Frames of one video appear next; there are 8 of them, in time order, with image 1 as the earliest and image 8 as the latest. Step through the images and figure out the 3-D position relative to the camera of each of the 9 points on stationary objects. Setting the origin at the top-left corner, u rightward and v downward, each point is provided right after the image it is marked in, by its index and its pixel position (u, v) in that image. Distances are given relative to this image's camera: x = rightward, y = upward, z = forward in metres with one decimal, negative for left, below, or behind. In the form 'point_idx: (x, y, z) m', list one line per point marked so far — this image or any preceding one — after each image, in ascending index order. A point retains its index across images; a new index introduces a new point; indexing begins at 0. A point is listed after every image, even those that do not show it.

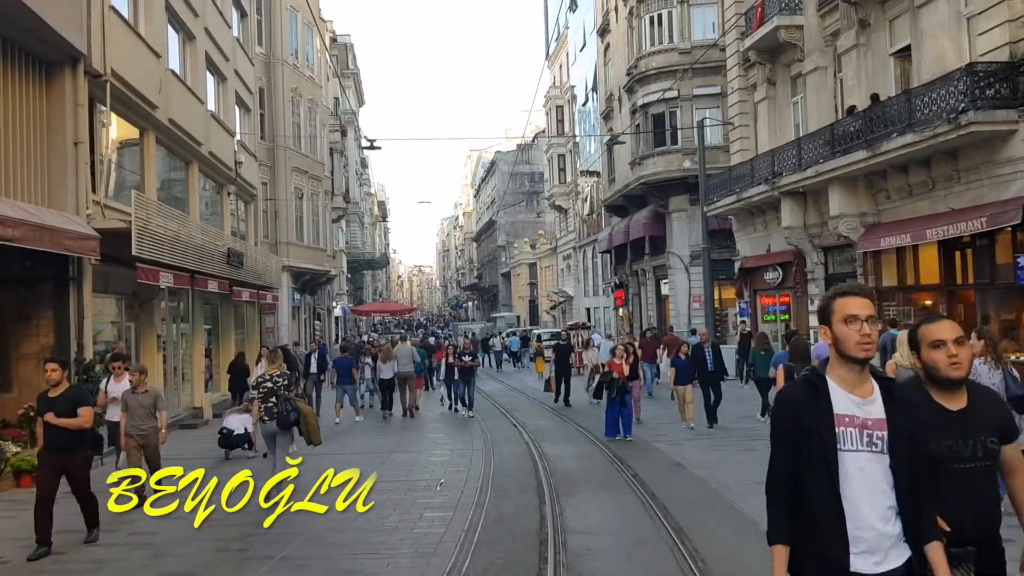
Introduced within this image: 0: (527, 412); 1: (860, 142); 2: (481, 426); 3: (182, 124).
0: (+0.4, -2.7, +19.5) m
1: (+7.1, +3.0, +18.3) m
2: (-0.6, -2.6, +17.0) m
3: (-6.9, +3.4, +18.7) m
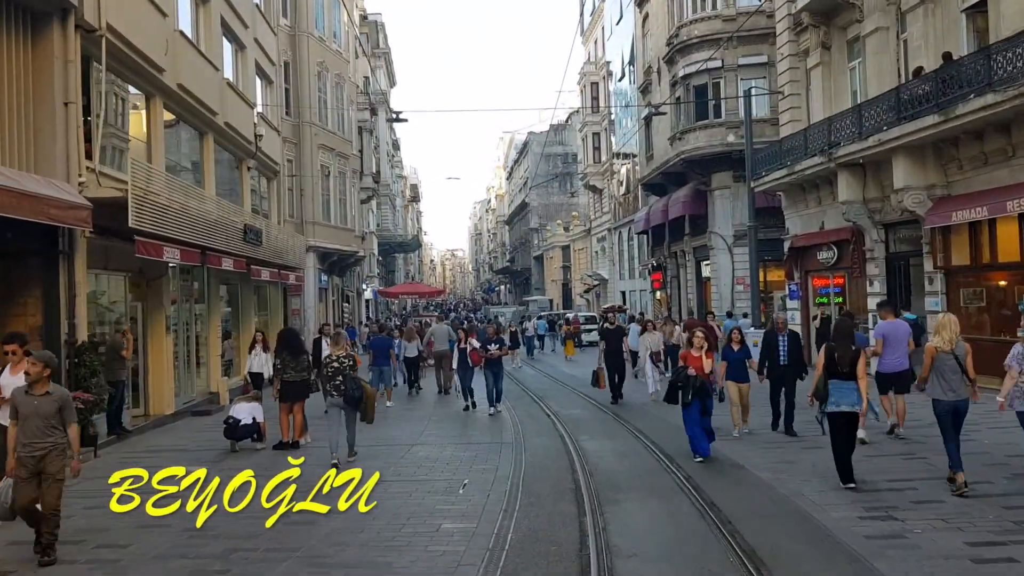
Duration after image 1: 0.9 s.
0: (+1.1, -2.2, +18.1) m
1: (+7.7, +3.3, +16.6) m
2: (0.0, -2.2, +15.7) m
3: (-6.2, +3.9, +17.5) m
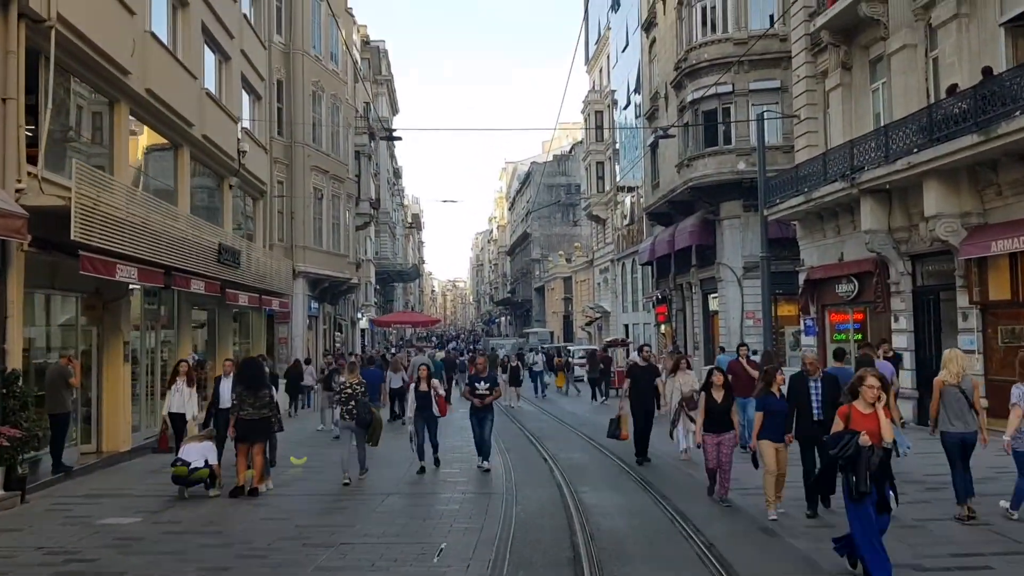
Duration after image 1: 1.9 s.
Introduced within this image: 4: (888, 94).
0: (+1.0, -2.8, +16.5) m
1: (+7.7, +2.7, +15.2) m
2: (-0.1, -2.7, +14.1) m
3: (-6.2, +3.4, +16.2) m
4: (+8.2, +4.2, +19.8) m
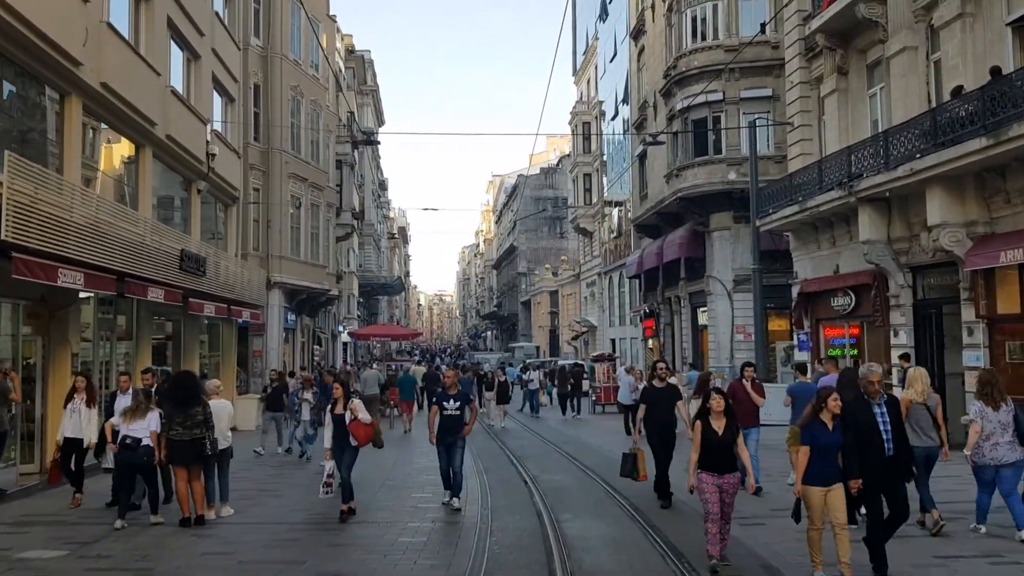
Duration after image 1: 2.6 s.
0: (+0.6, -3.0, +15.5) m
1: (+7.4, +2.5, +14.3) m
2: (-0.4, -2.8, +13.1) m
3: (-6.5, +3.3, +15.2) m
4: (+7.9, +4.0, +19.0) m
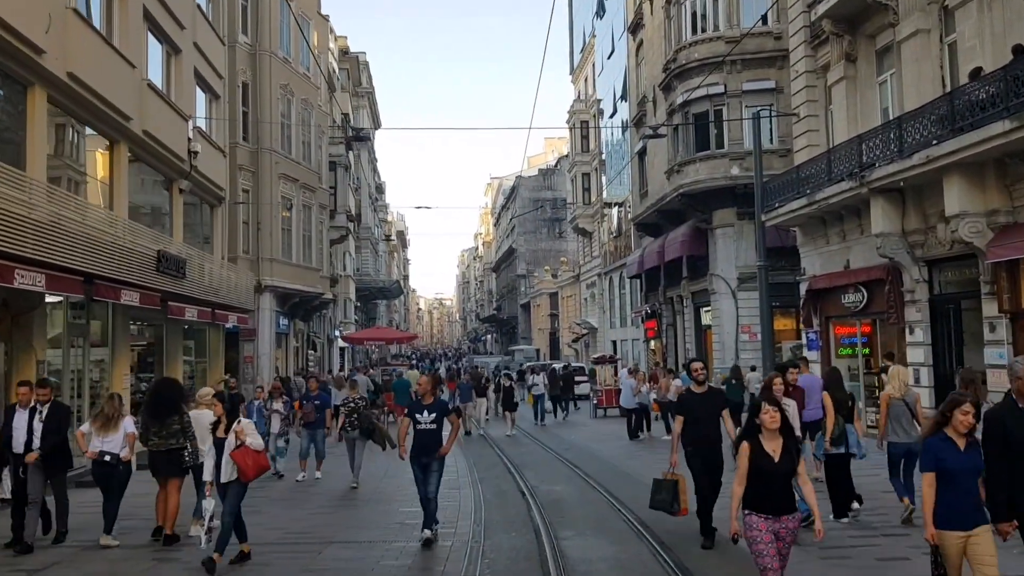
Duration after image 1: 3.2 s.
0: (+0.6, -3.0, +14.6) m
1: (+7.2, +2.6, +13.5) m
2: (-0.5, -2.8, +12.2) m
3: (-6.7, +3.2, +14.3) m
4: (+7.7, +4.1, +18.1) m
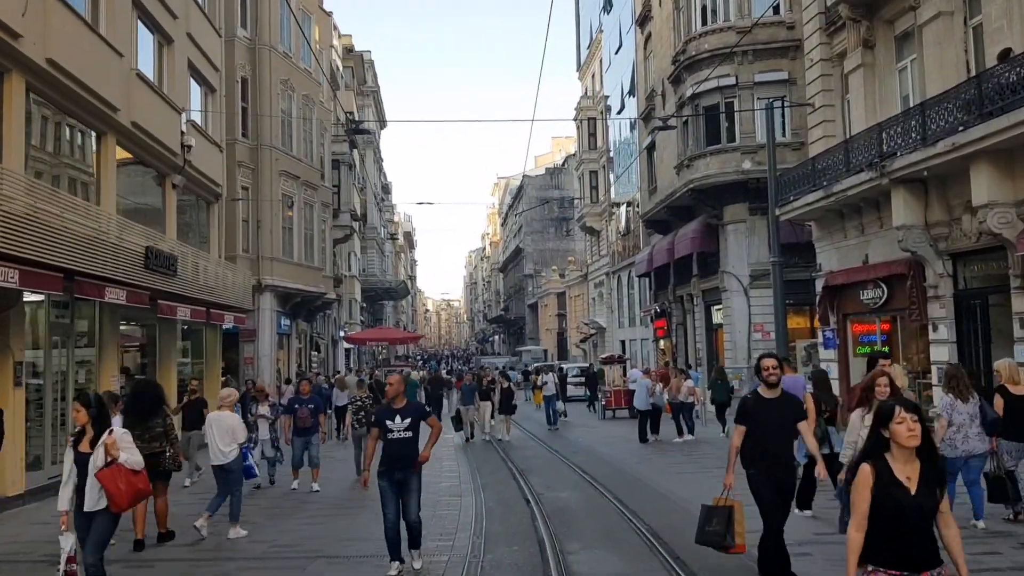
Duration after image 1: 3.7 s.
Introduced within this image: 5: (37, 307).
0: (+0.6, -2.9, +13.9) m
1: (+7.3, +2.7, +12.7) m
2: (-0.4, -2.7, +11.5) m
3: (-6.6, +3.3, +13.7) m
4: (+7.8, +4.1, +17.3) m
5: (-6.9, -0.3, +13.1) m
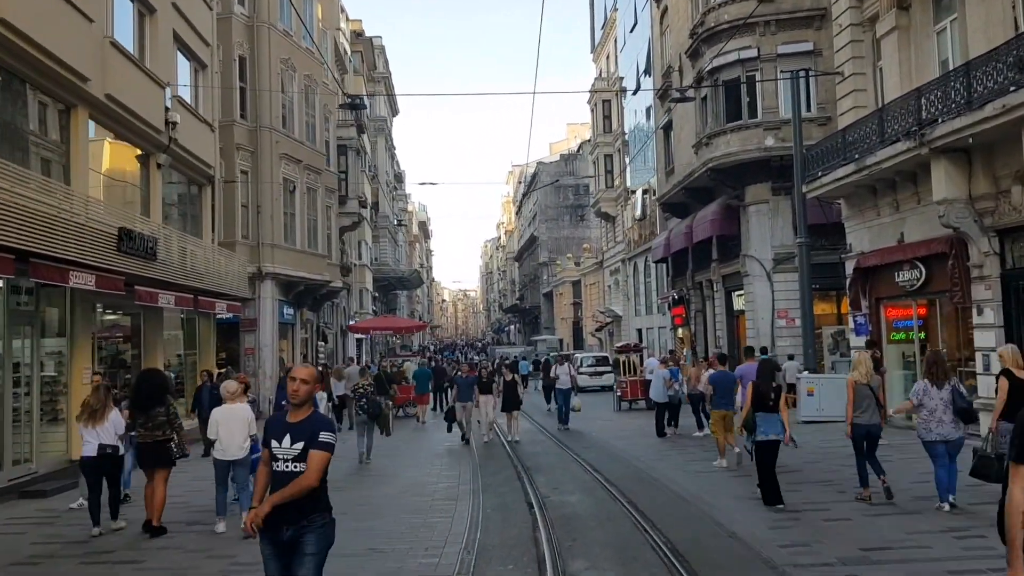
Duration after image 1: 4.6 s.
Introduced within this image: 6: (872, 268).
0: (+0.7, -2.6, +12.6) m
1: (+7.3, +3.0, +11.3) m
2: (-0.4, -2.5, +10.3) m
3: (-6.6, +3.5, +12.5) m
4: (+7.9, +4.5, +15.9) m
5: (-6.9, -0.1, +12.0) m
6: (+7.5, +0.4, +18.9) m
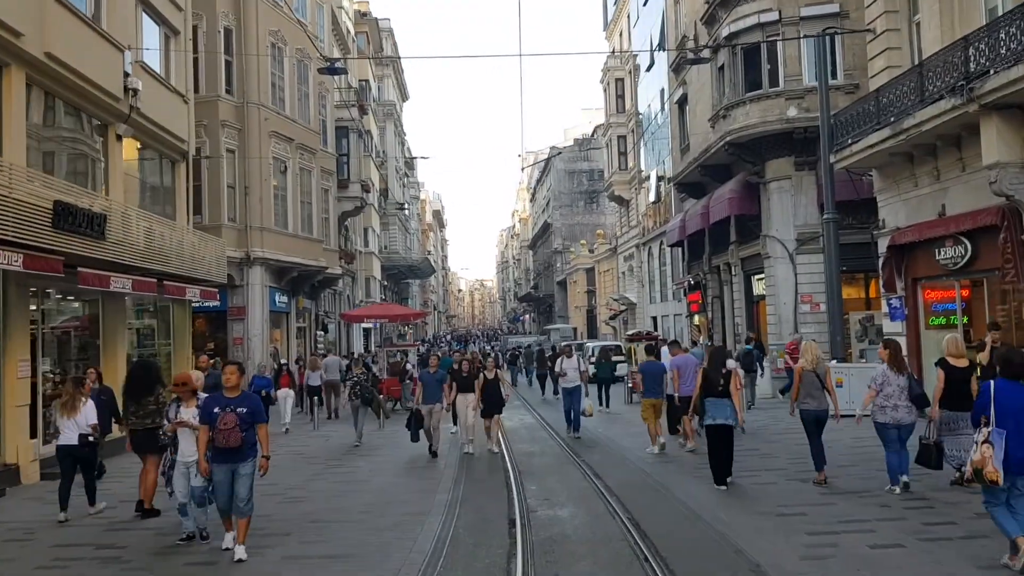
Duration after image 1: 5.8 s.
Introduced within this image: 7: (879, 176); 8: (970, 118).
0: (+0.5, -2.4, +10.9) m
1: (+7.0, +3.3, +9.4) m
2: (-0.6, -2.3, +8.6) m
3: (-6.8, +3.7, +10.8) m
4: (+7.7, +4.8, +14.0) m
5: (-7.1, +0.2, +10.4) m
6: (+7.4, +0.8, +17.0) m
7: (+7.2, +2.2, +17.8) m
8: (+7.0, +2.6, +13.8) m
